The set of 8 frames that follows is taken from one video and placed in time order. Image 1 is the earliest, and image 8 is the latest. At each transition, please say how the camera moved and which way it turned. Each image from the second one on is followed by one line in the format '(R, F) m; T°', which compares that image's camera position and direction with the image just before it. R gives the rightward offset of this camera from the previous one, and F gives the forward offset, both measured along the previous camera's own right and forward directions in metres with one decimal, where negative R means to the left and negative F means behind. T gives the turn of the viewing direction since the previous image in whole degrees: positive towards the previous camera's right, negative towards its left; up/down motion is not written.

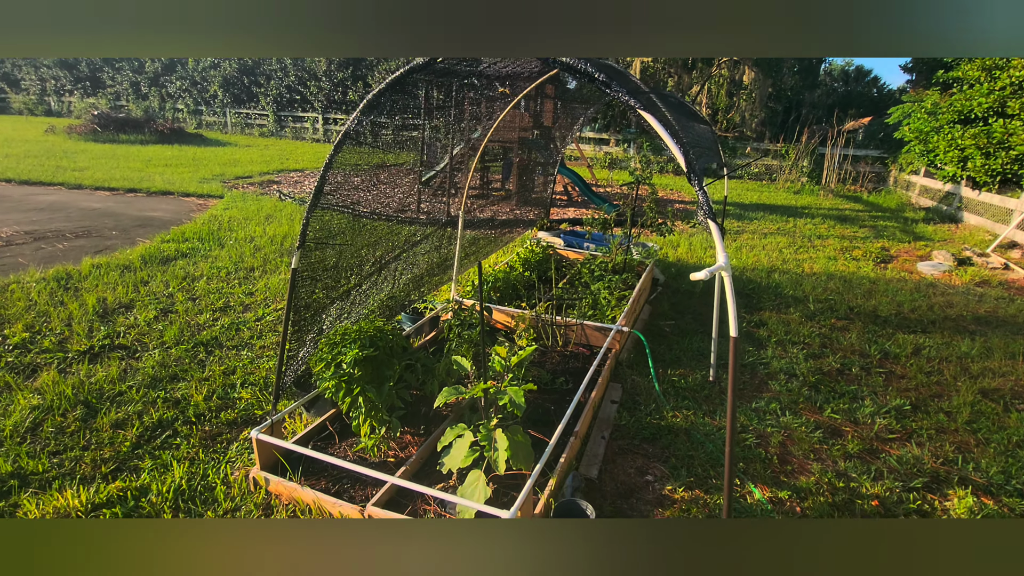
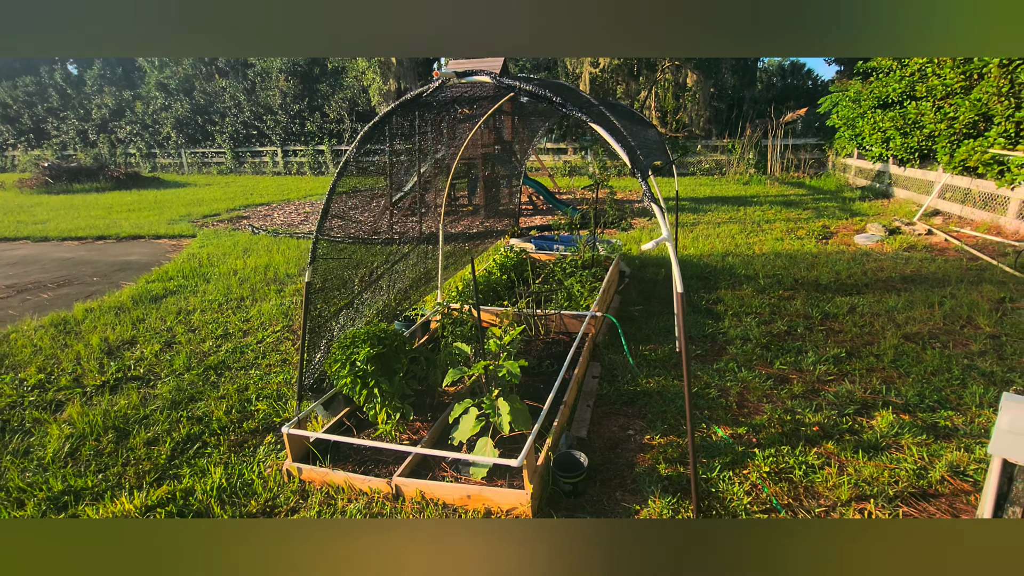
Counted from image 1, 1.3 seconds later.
(-0.1, -0.4) m; +3°
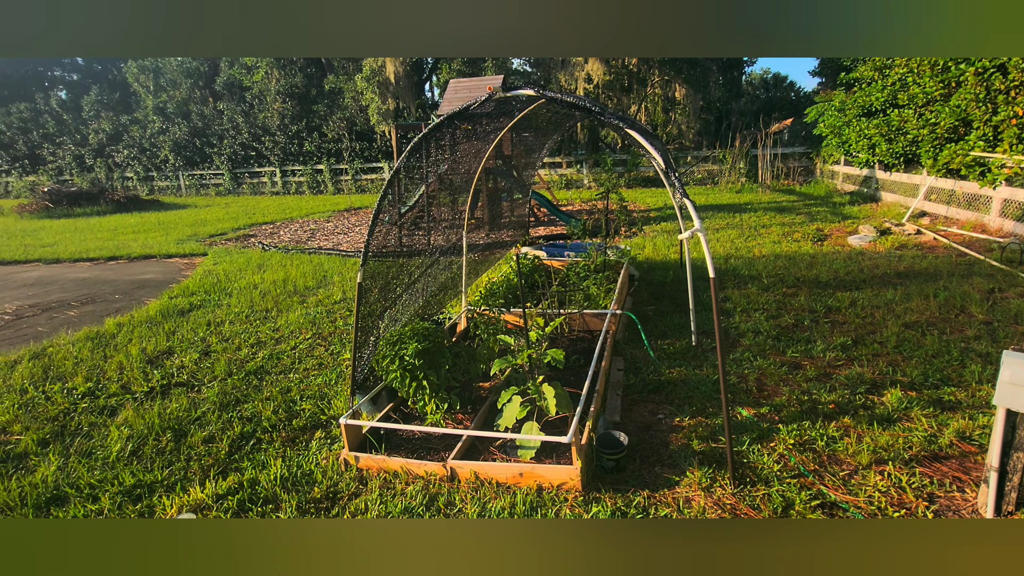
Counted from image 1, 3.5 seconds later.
(-0.3, -0.2) m; +1°
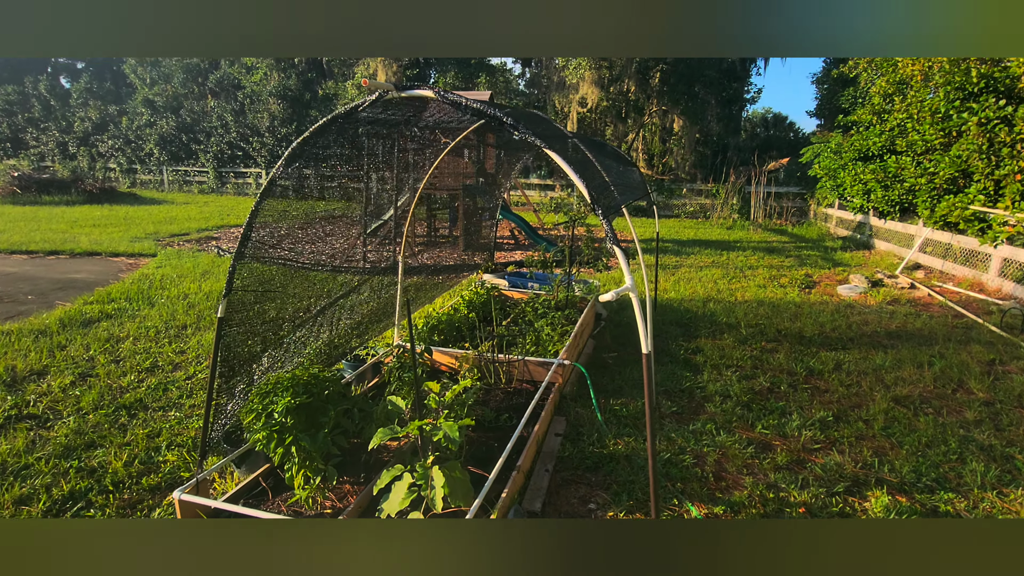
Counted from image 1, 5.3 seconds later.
(+0.4, +0.6) m; +1°
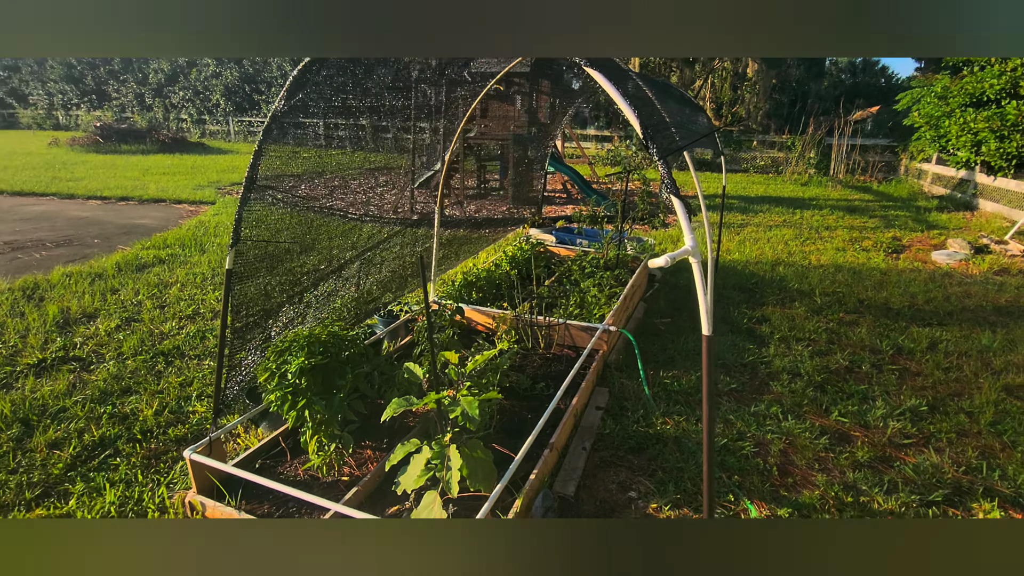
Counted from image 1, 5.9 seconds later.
(+0.1, +0.3) m; -6°
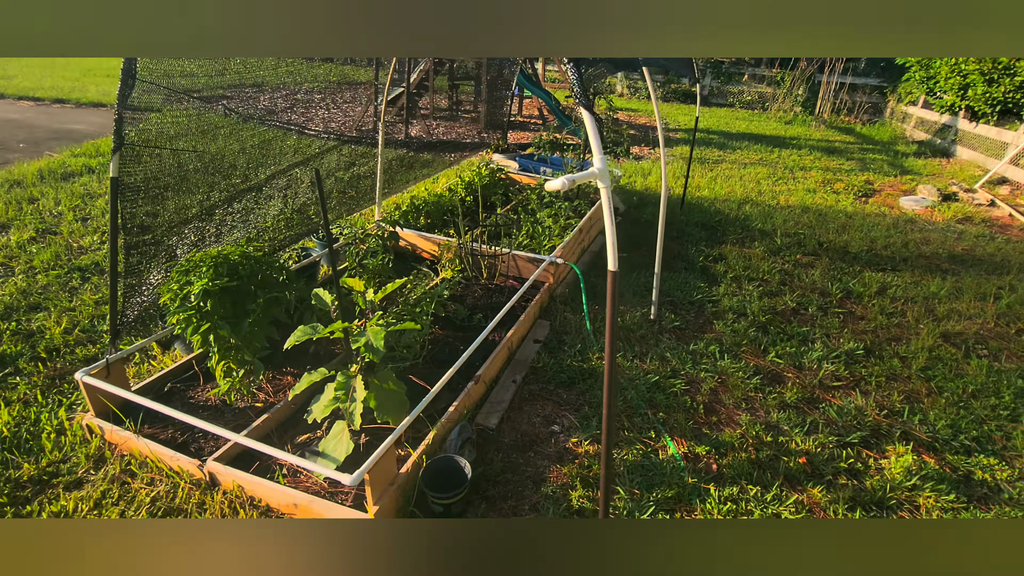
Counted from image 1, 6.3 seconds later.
(+0.2, +0.1) m; +2°
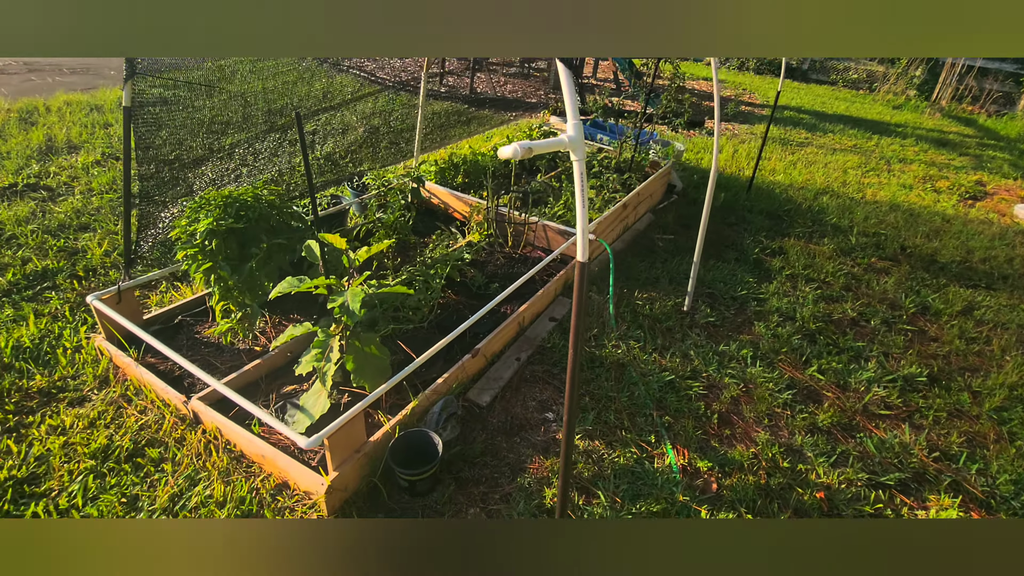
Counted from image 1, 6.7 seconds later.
(+0.2, +0.2) m; -7°
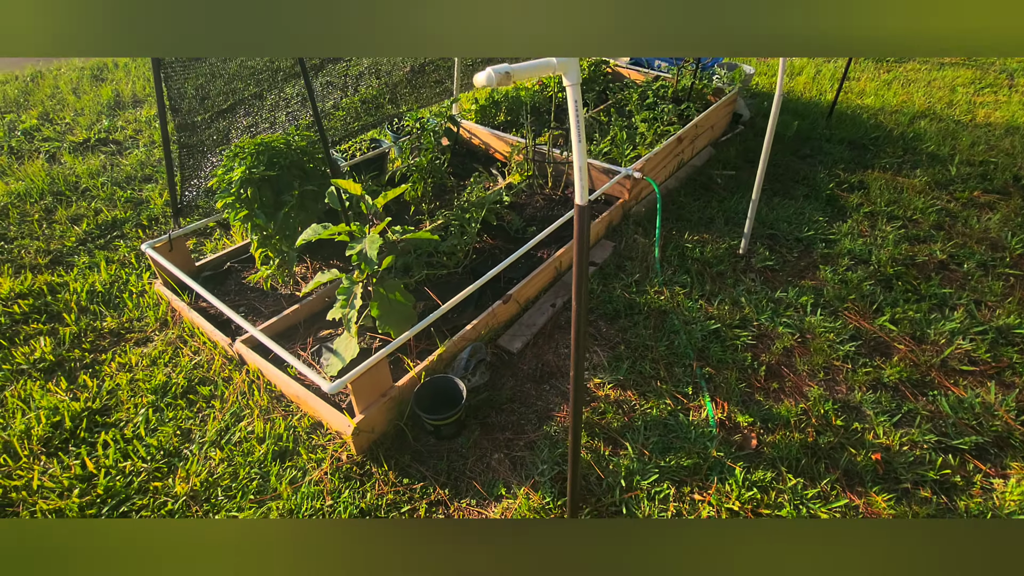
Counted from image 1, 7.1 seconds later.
(+0.1, +0.1) m; -7°
